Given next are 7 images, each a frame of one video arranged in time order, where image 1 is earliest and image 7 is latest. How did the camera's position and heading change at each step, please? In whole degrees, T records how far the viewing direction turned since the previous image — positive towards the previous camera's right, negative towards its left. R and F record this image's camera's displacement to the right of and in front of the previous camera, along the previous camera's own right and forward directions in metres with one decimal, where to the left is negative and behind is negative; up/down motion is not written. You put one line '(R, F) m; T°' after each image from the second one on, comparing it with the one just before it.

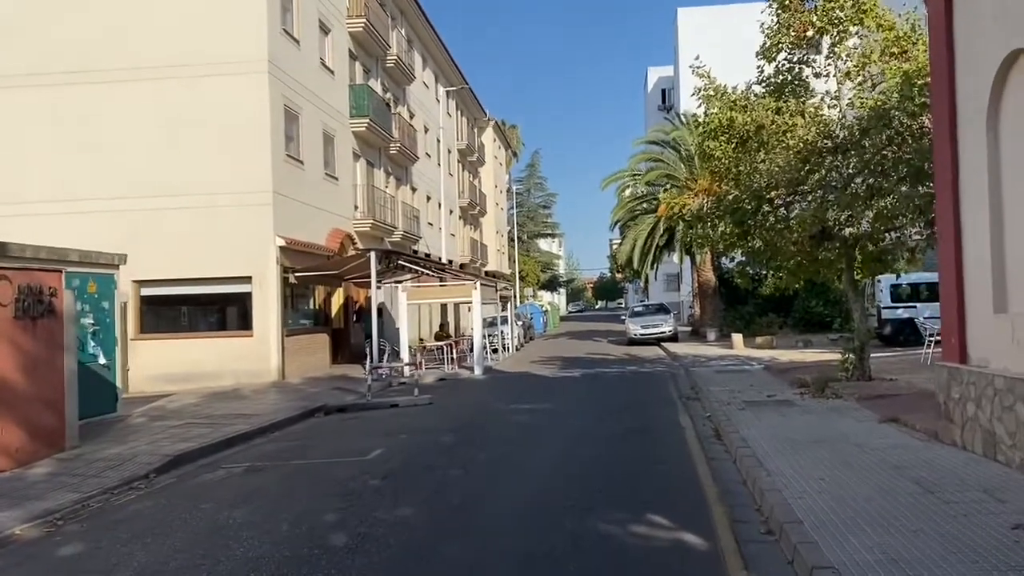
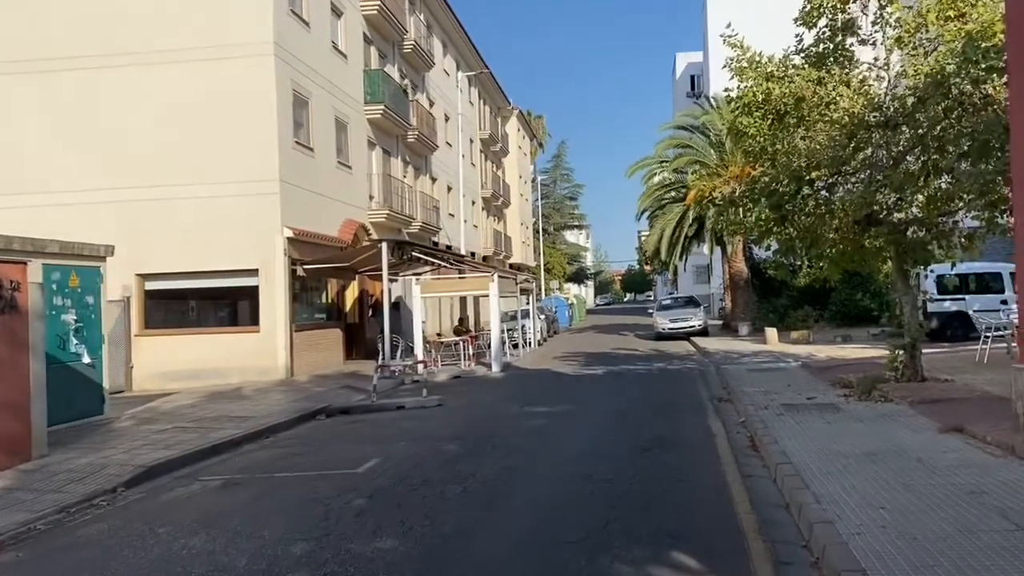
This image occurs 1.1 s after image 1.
(+0.2, +1.2) m; -2°
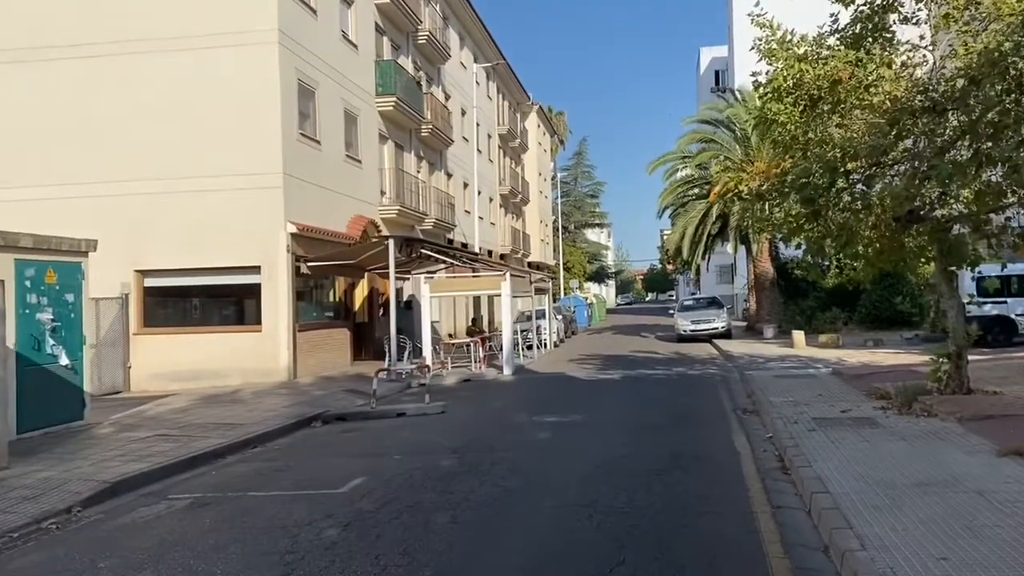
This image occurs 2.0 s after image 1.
(+0.2, +1.0) m; -1°
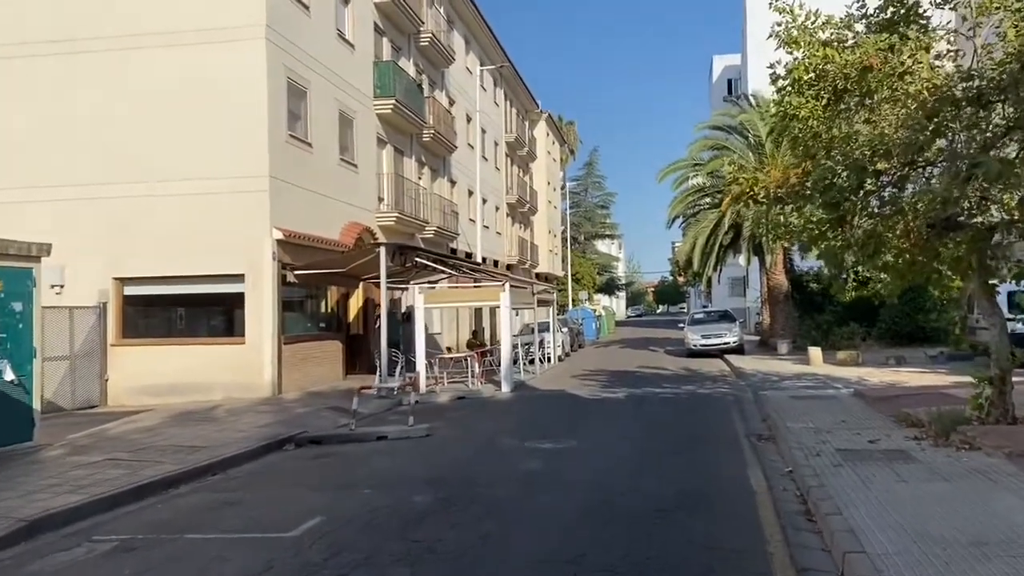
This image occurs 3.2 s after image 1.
(+0.3, +1.2) m; -1°
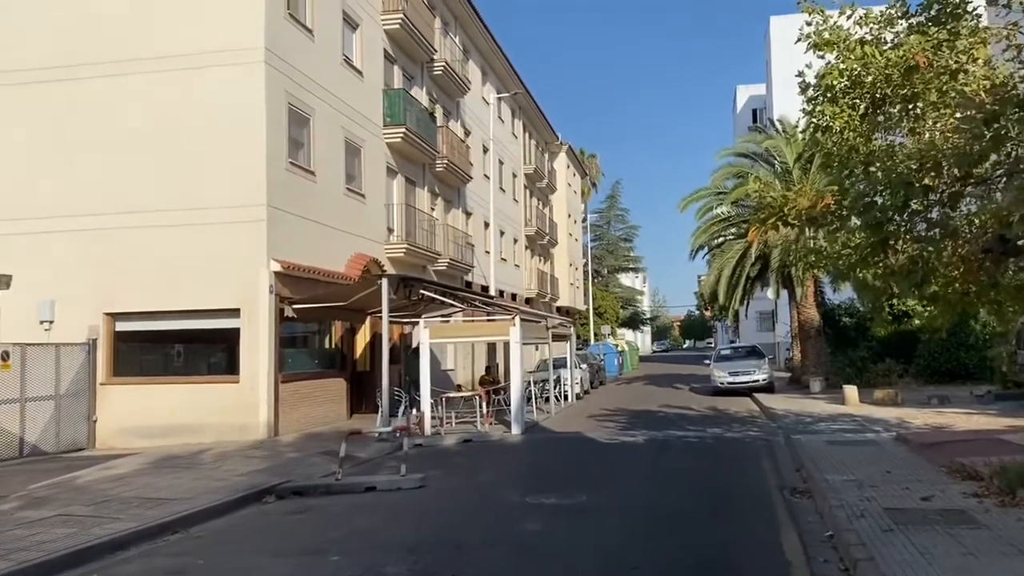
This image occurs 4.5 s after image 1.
(+0.3, +1.2) m; -2°
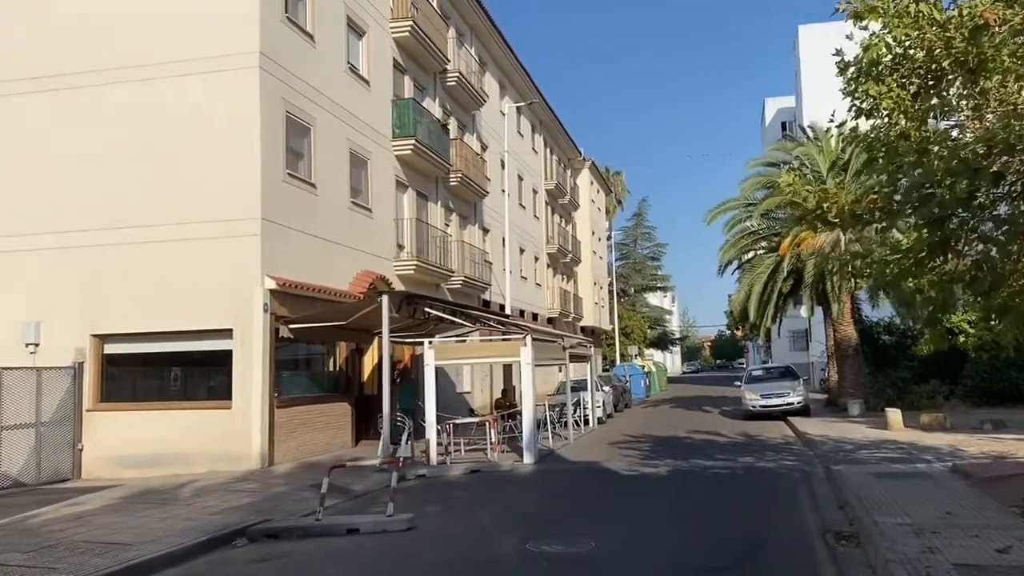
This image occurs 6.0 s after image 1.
(+0.3, +1.3) m; -2°
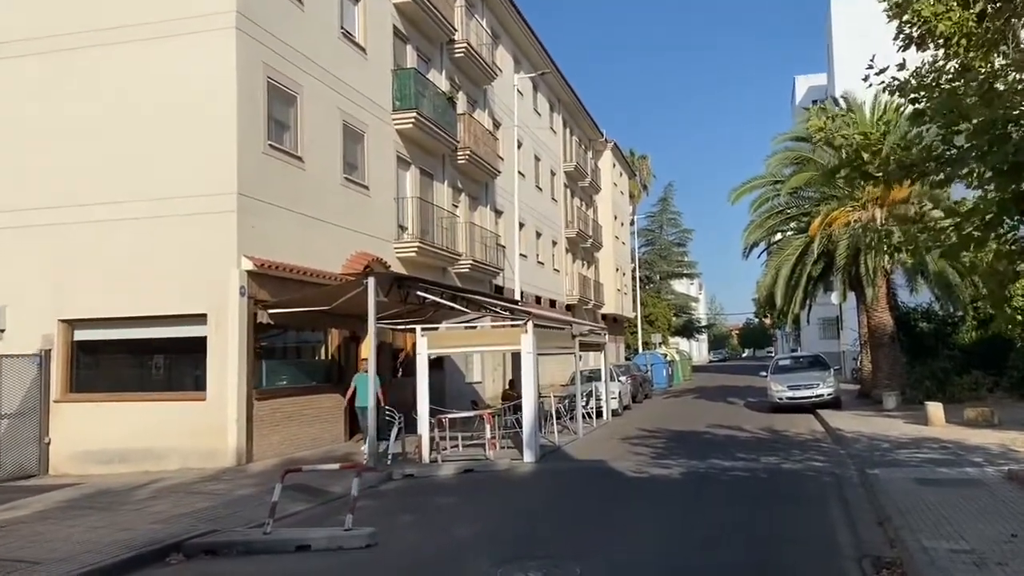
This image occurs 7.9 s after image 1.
(+0.5, +1.5) m; -2°
